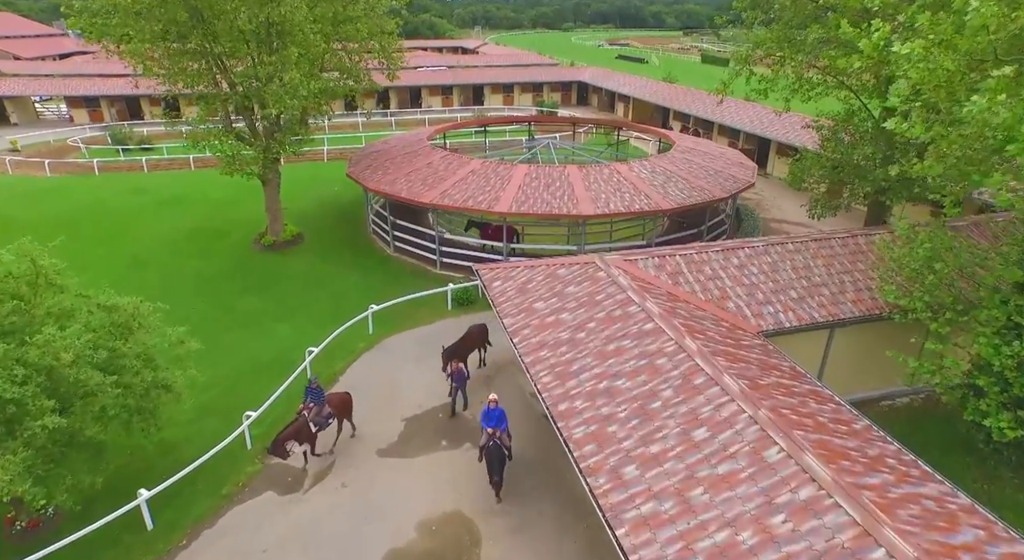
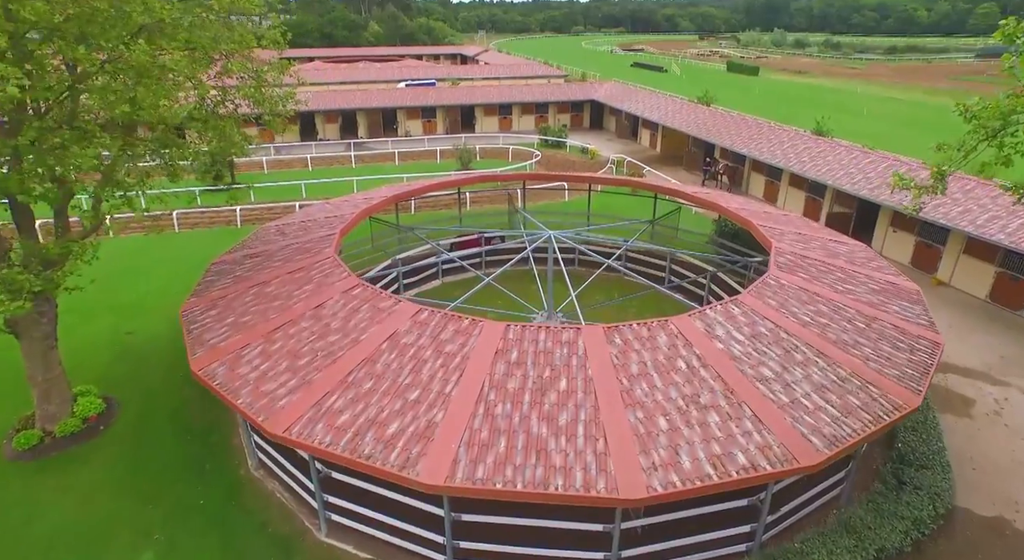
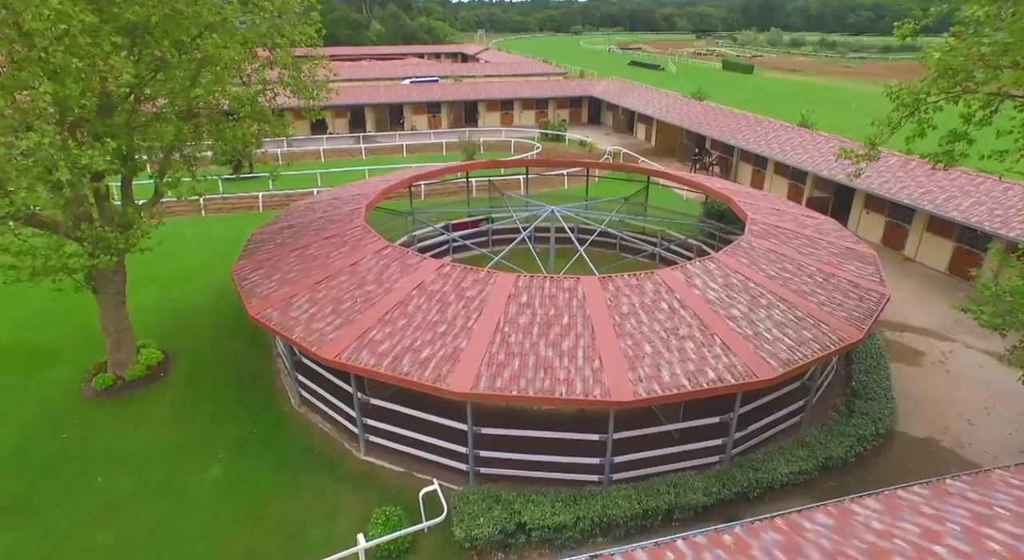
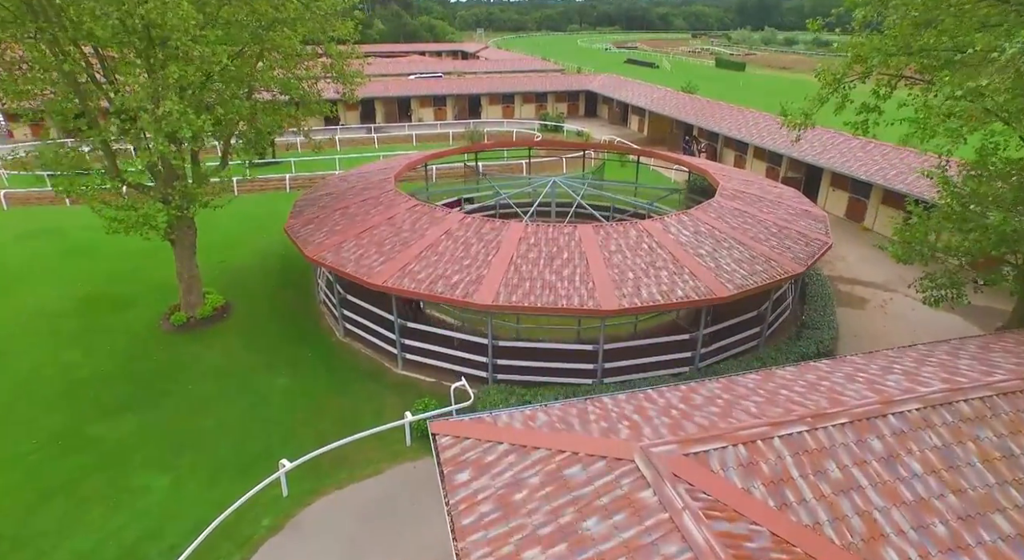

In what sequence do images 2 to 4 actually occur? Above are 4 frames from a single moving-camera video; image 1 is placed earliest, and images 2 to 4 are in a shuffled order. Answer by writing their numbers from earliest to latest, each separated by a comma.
4, 3, 2
